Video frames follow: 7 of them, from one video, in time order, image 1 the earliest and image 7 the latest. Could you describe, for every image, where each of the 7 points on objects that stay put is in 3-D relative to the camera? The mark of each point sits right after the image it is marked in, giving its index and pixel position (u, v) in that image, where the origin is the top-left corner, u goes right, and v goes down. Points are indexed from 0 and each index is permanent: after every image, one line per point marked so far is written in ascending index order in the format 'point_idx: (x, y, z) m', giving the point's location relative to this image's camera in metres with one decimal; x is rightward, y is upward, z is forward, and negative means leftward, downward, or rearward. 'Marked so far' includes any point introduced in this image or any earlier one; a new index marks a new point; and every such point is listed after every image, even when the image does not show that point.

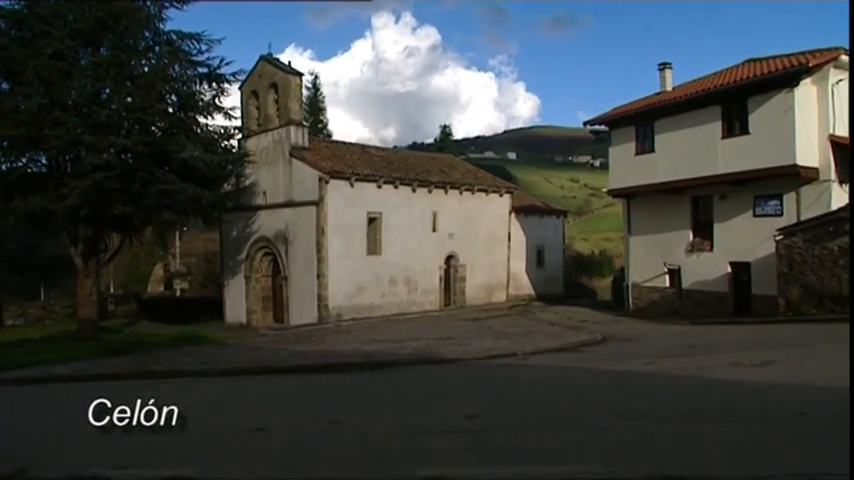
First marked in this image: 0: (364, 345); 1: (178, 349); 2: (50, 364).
0: (-1.3, -2.2, +16.8) m
1: (-6.1, -2.7, +19.5) m
2: (-8.6, -2.9, +18.0) m
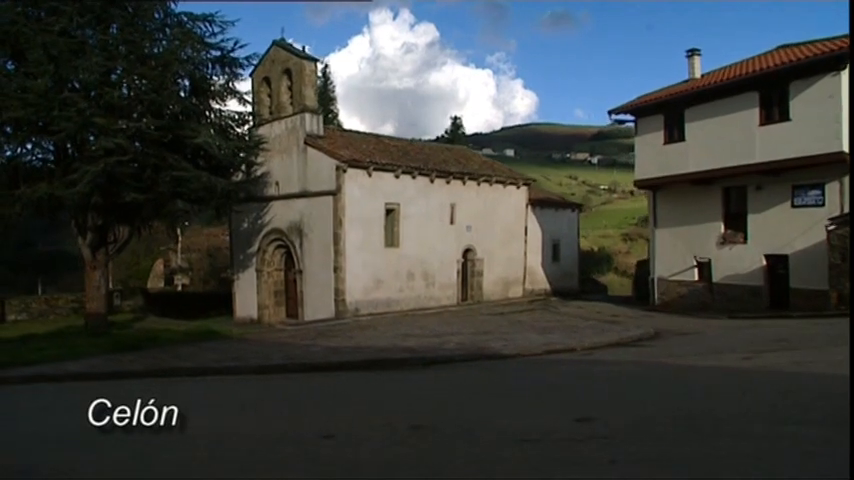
0: (-0.6, -2.0, +15.7) m
1: (-5.3, -2.4, +18.3) m
2: (-7.8, -2.6, +16.8) m
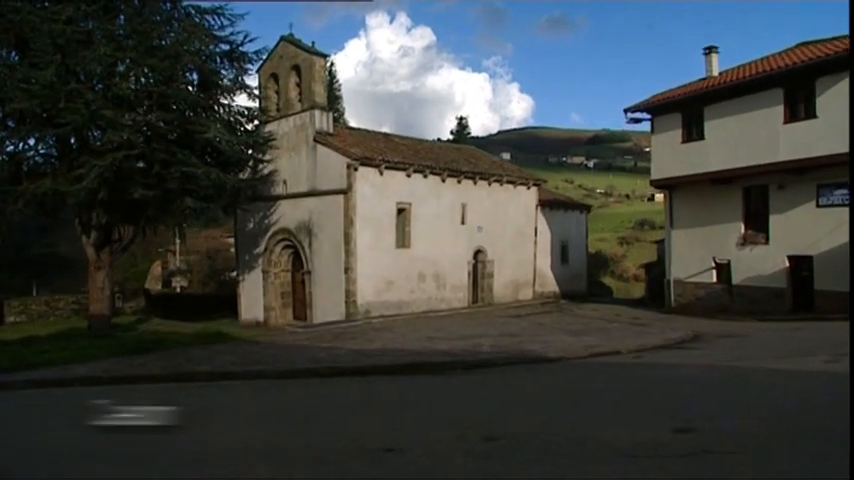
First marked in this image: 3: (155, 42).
0: (-0.1, -1.9, +14.9) m
1: (-4.9, -2.4, +17.6) m
2: (-7.3, -2.5, +16.1) m
3: (-6.7, +4.9, +19.5) m
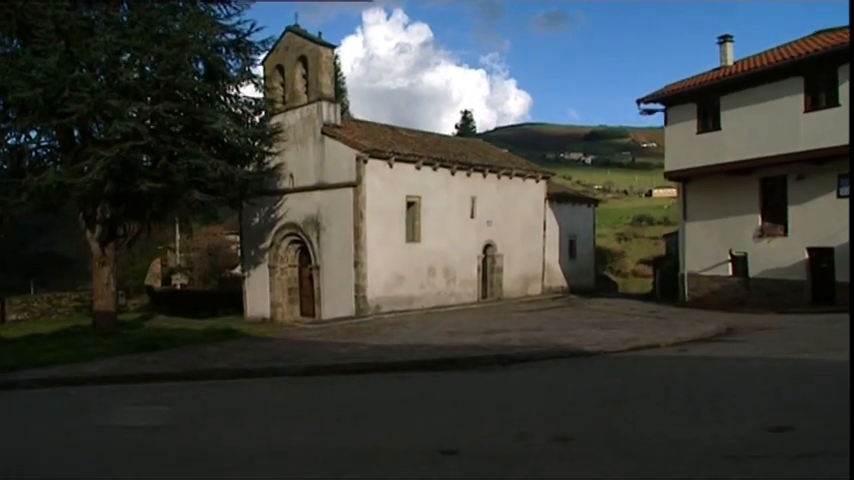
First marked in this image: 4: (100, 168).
0: (+0.3, -1.8, +14.4) m
1: (-4.5, -2.2, +17.0) m
2: (-6.9, -2.4, +15.5) m
3: (-6.3, +5.0, +18.9) m
4: (-7.6, +1.7, +18.4) m
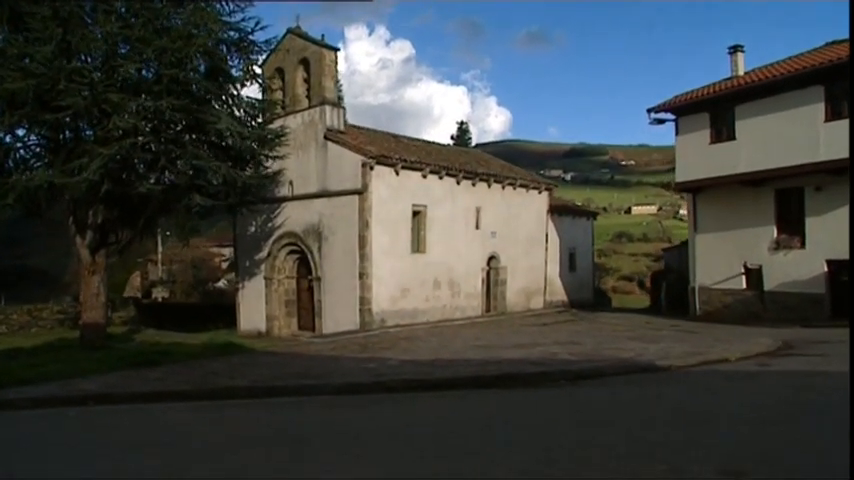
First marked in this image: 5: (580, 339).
0: (+0.8, -1.9, +13.3) m
1: (-4.0, -2.4, +15.8) m
2: (-6.5, -2.5, +14.2) m
3: (-5.9, +4.9, +17.8) m
4: (-7.2, +1.5, +17.2) m
5: (+2.9, -1.9, +15.3) m
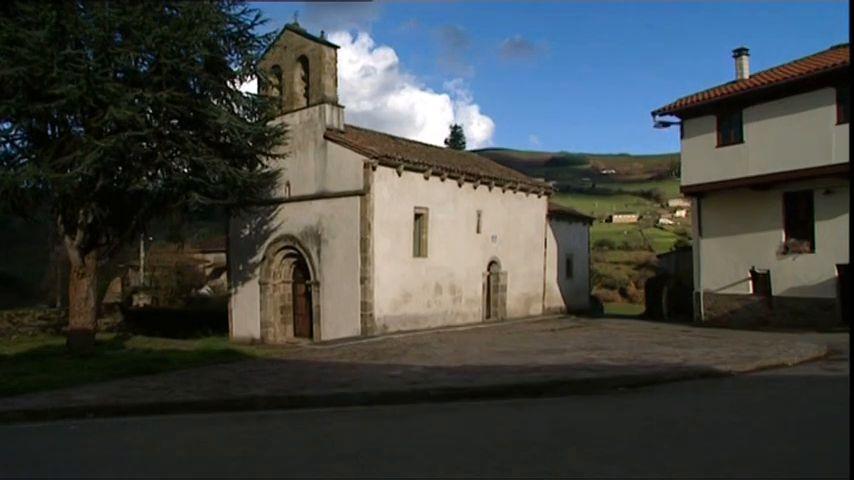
0: (+1.2, -1.8, +12.5) m
1: (-3.7, -2.4, +14.9) m
2: (-6.1, -2.5, +13.2) m
3: (-5.6, +4.8, +16.9) m
4: (-6.9, +1.5, +16.2) m
5: (+3.2, -1.9, +14.6) m
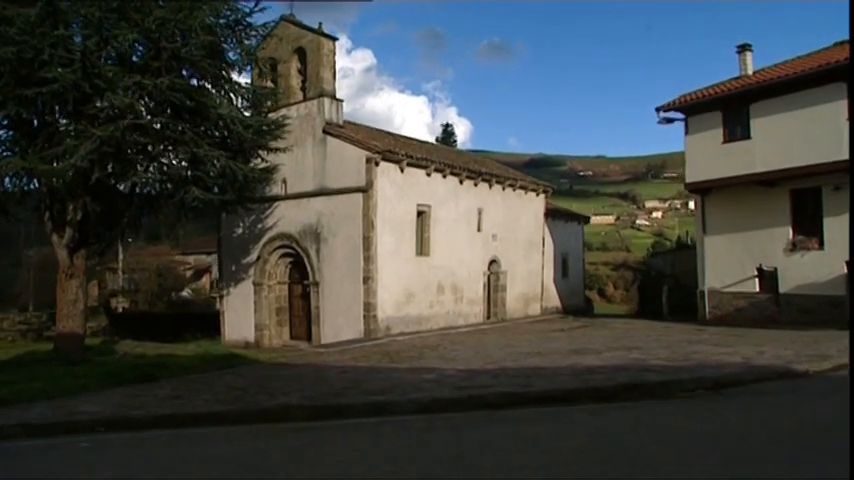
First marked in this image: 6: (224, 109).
0: (+1.6, -1.8, +11.7) m
1: (-3.4, -2.3, +14.0) m
2: (-5.7, -2.4, +12.3) m
3: (-5.3, +4.9, +16.0) m
4: (-6.6, +1.6, +15.2) m
5: (+3.6, -1.8, +13.9) m
6: (-4.5, +2.8, +17.5) m
